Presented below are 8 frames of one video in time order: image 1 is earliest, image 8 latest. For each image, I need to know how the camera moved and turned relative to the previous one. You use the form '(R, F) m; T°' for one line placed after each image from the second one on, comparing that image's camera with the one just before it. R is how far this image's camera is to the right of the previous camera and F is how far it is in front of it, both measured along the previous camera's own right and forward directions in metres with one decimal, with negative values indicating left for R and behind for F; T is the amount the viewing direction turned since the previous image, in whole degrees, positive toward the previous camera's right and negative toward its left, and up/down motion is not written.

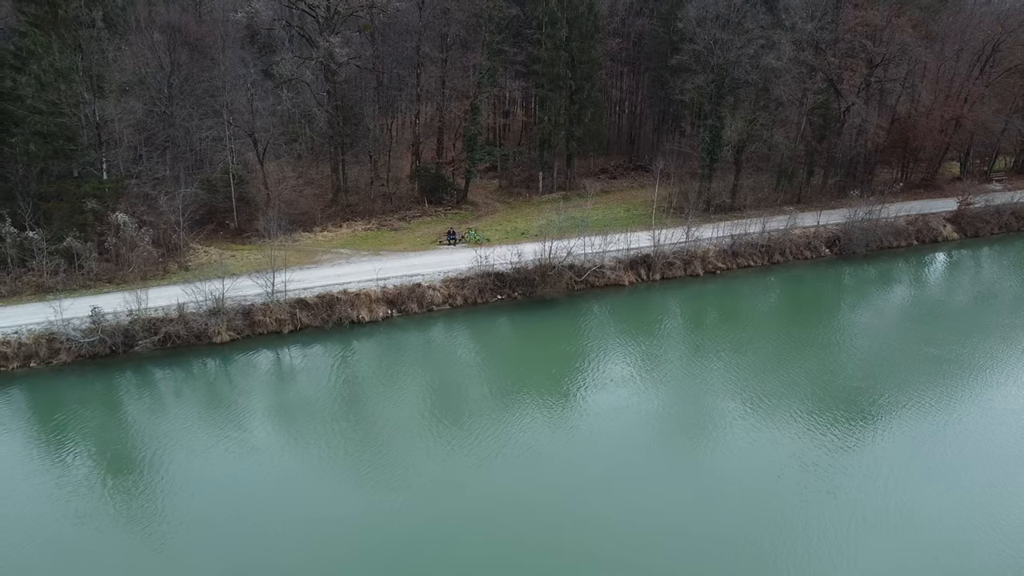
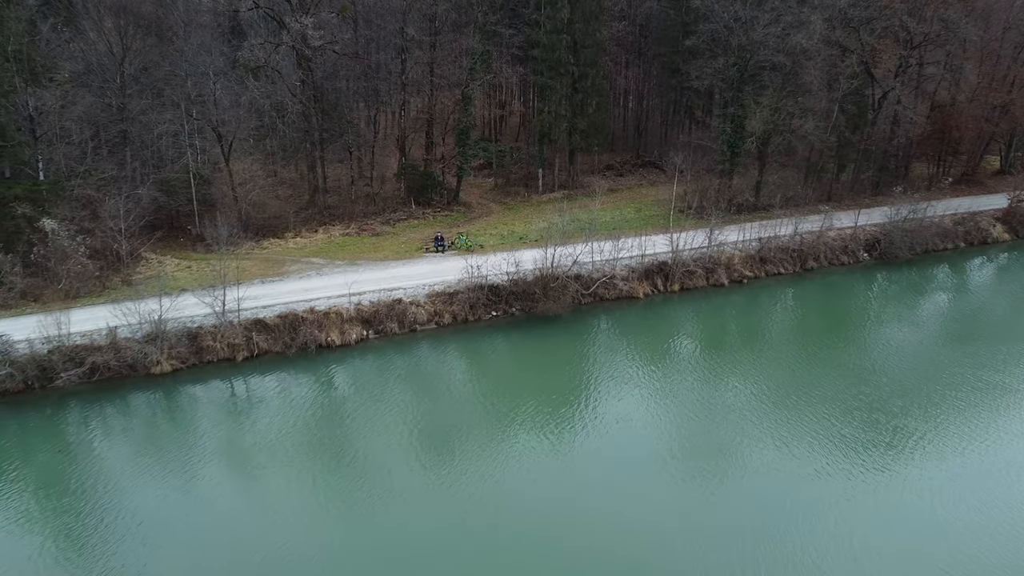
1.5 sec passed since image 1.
(+0.1, +3.9) m; 0°
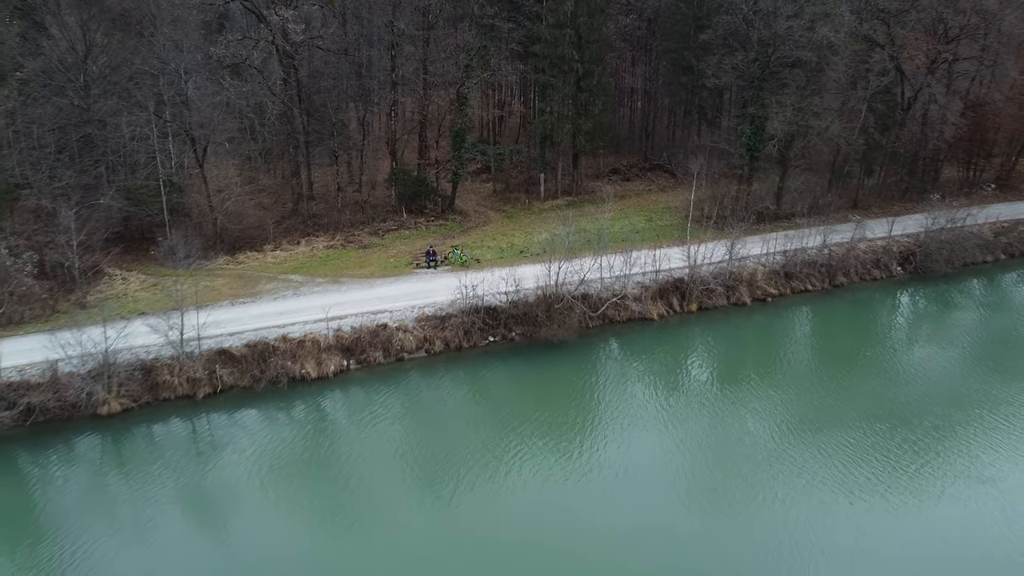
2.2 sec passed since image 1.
(0.0, +2.6) m; 0°
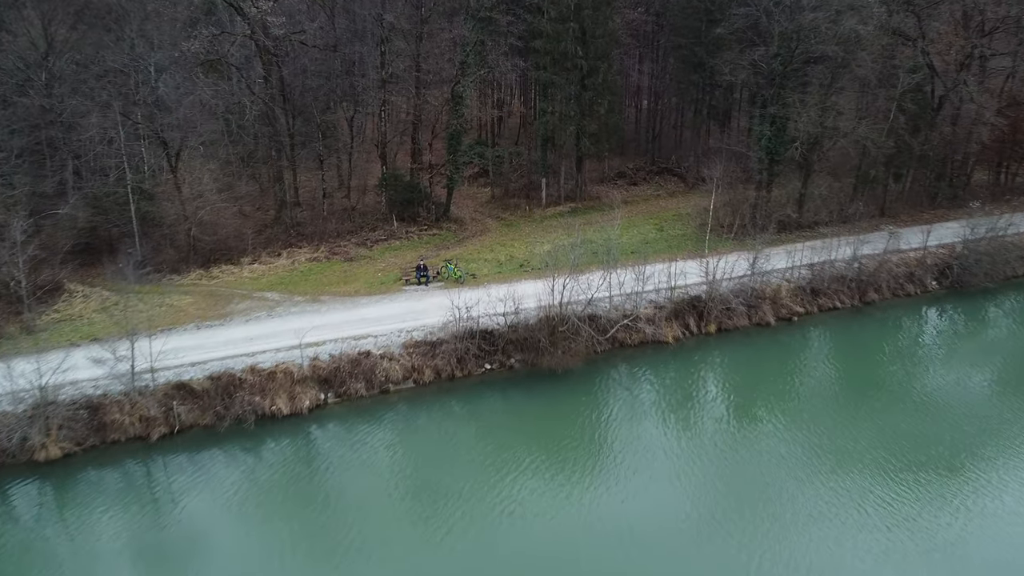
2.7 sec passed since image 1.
(0.0, +2.3) m; 0°
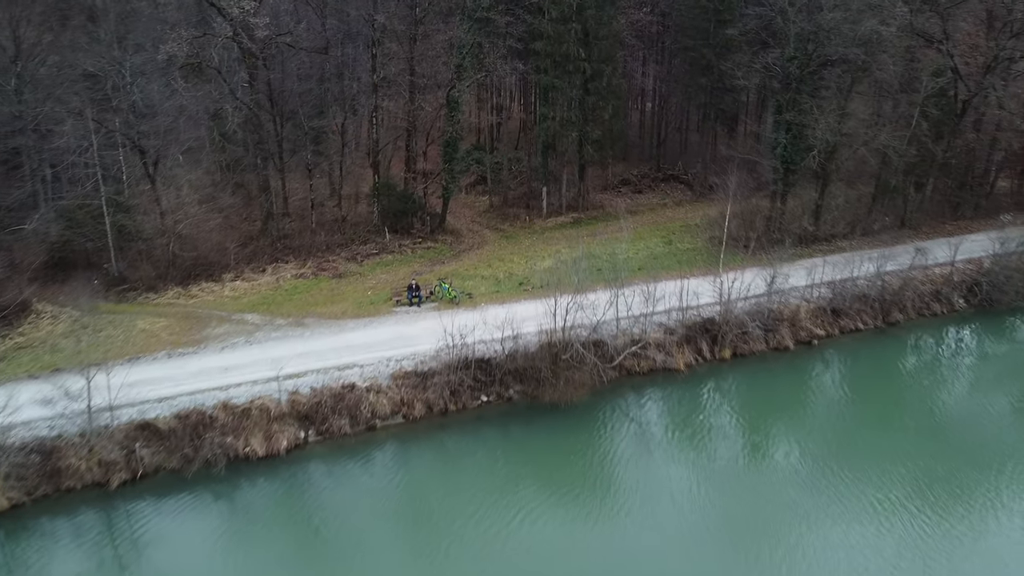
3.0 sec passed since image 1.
(0.0, +1.5) m; 0°
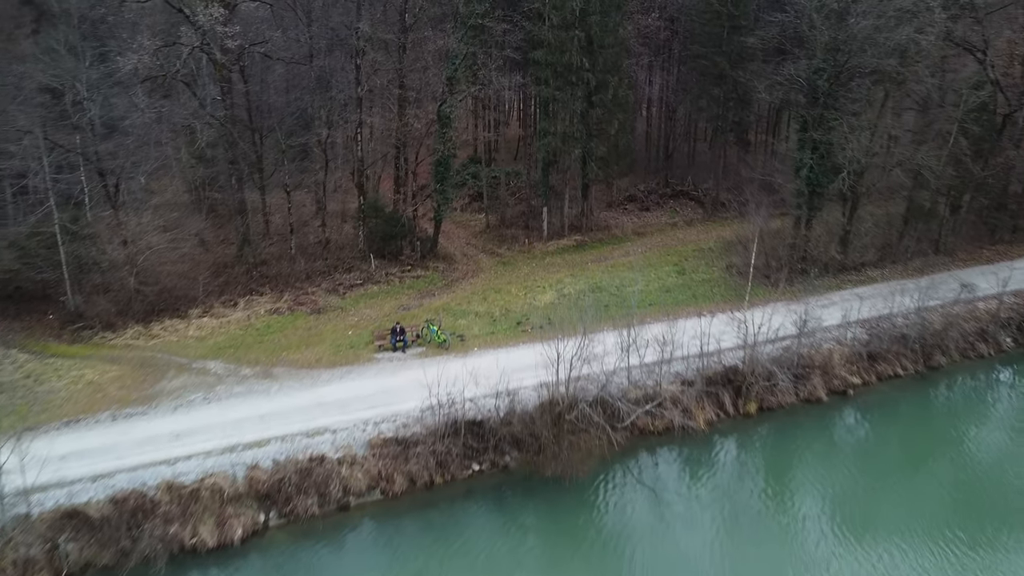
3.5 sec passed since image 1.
(+0.1, +2.3) m; 0°
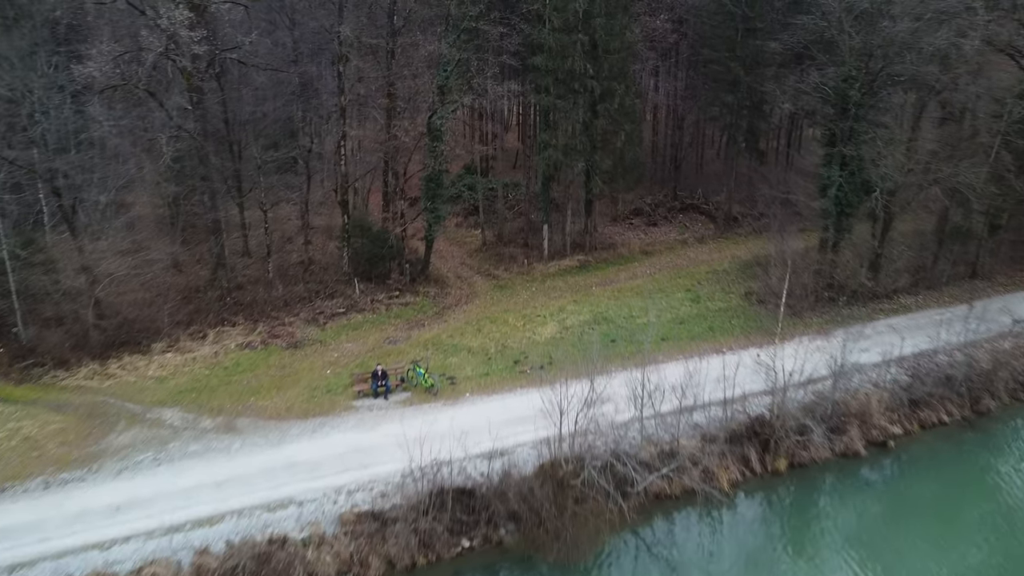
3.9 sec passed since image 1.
(+0.1, +2.1) m; 0°
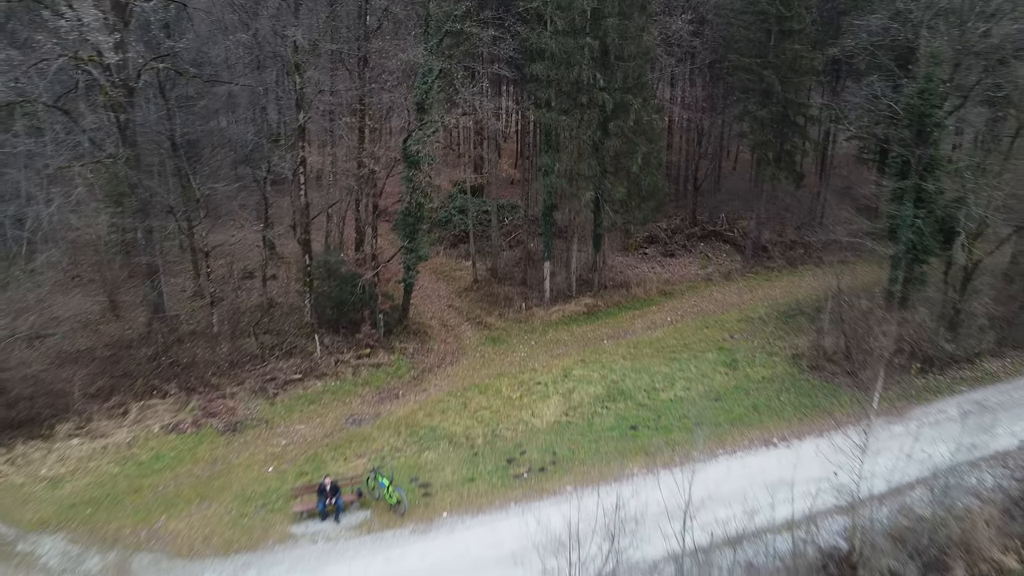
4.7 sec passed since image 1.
(+0.2, +3.9) m; 0°
